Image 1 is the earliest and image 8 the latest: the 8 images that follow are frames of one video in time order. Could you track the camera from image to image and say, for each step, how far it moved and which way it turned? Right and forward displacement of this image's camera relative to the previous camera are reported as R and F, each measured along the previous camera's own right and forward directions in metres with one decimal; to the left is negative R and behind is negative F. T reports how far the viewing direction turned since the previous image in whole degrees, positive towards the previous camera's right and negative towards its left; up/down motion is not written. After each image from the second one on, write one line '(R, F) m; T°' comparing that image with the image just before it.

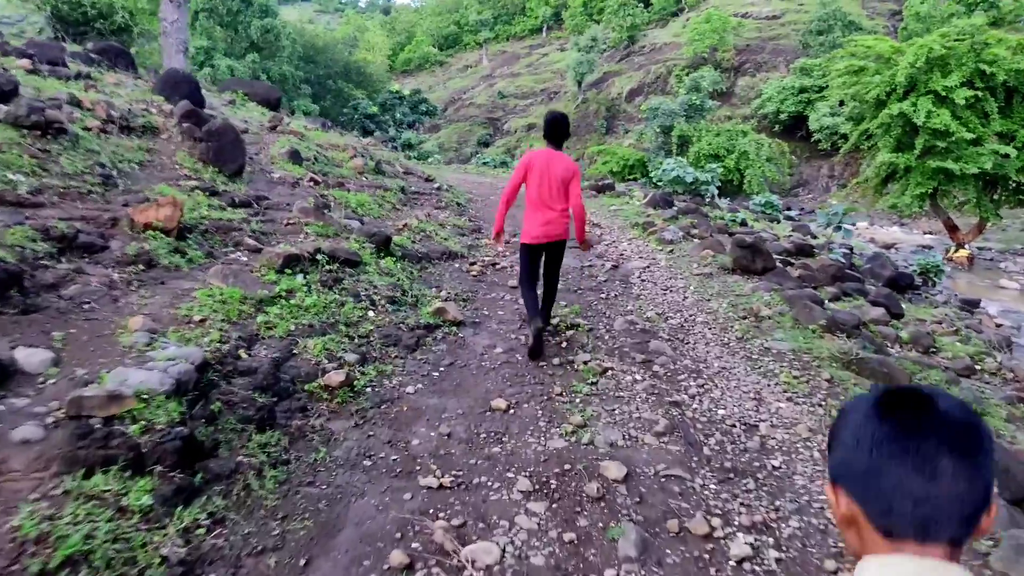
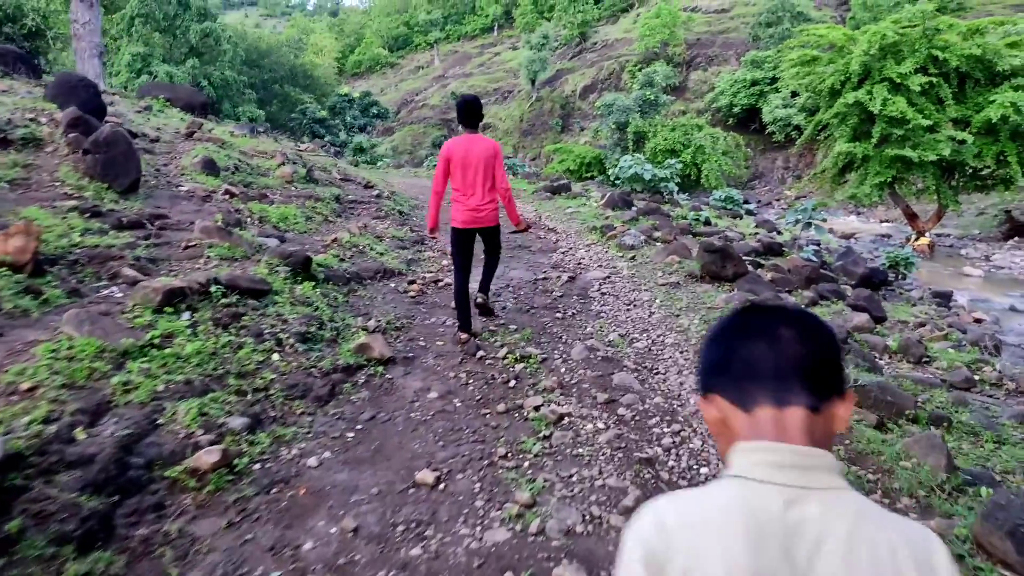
(+0.1, +0.7) m; +3°
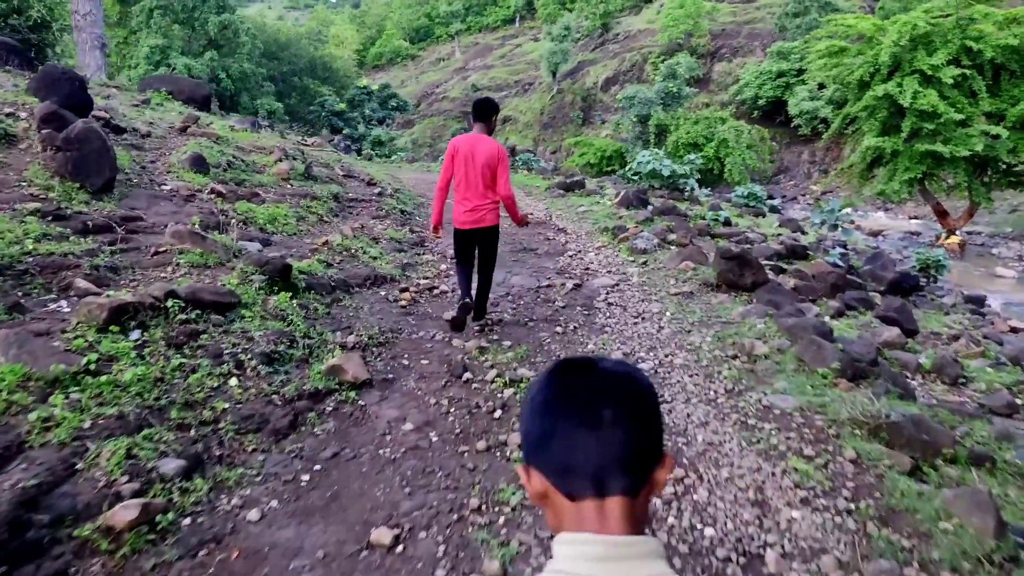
(+0.1, +0.4) m; -2°
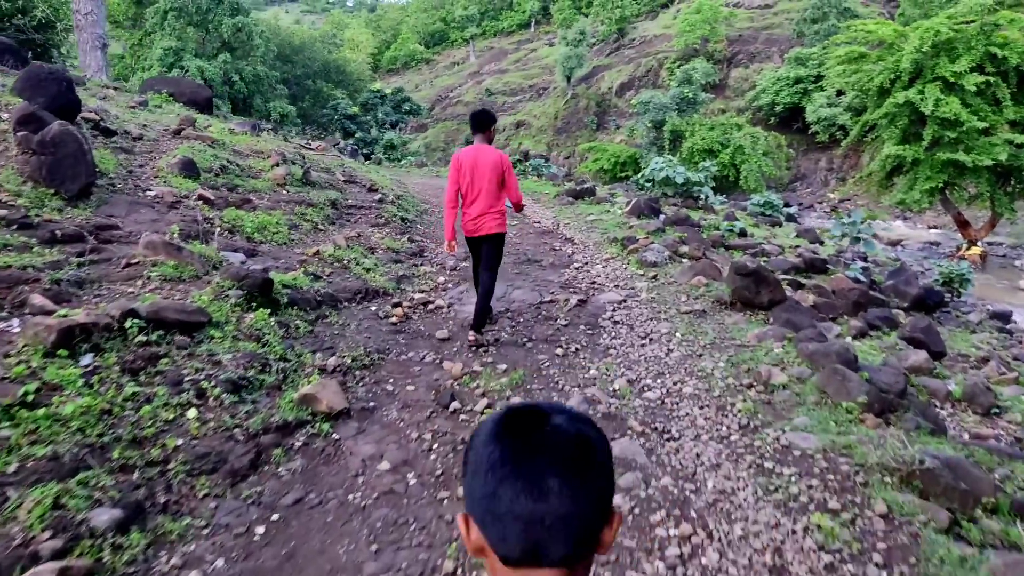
(+0.1, +0.3) m; -1°
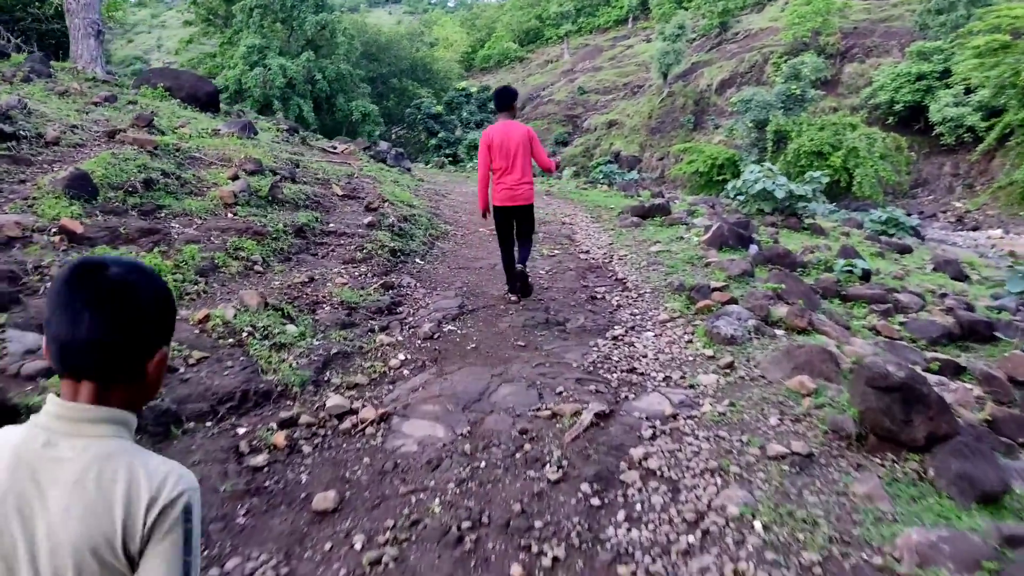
(+0.5, +2.1) m; -7°
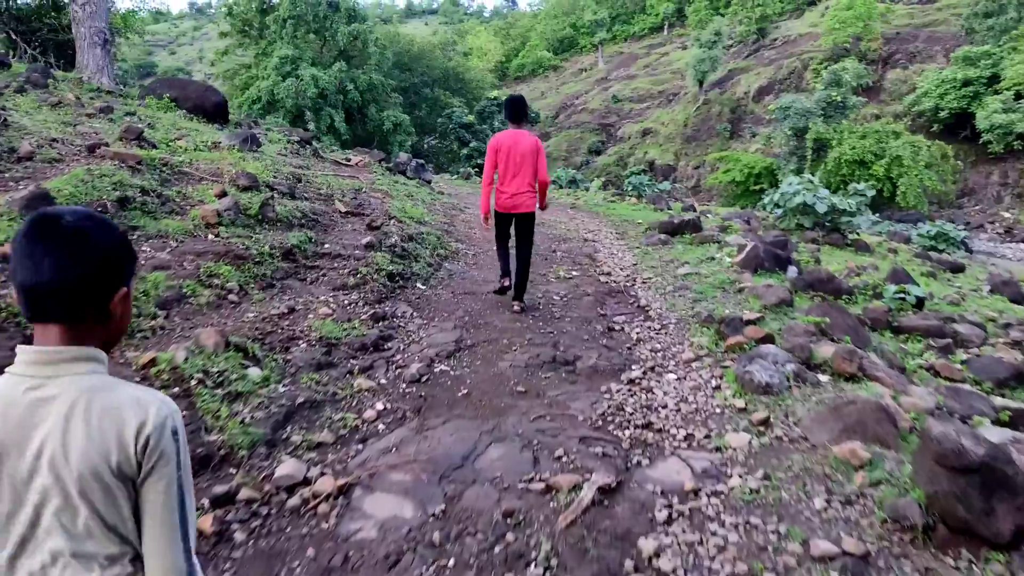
(+0.2, +0.6) m; -3°
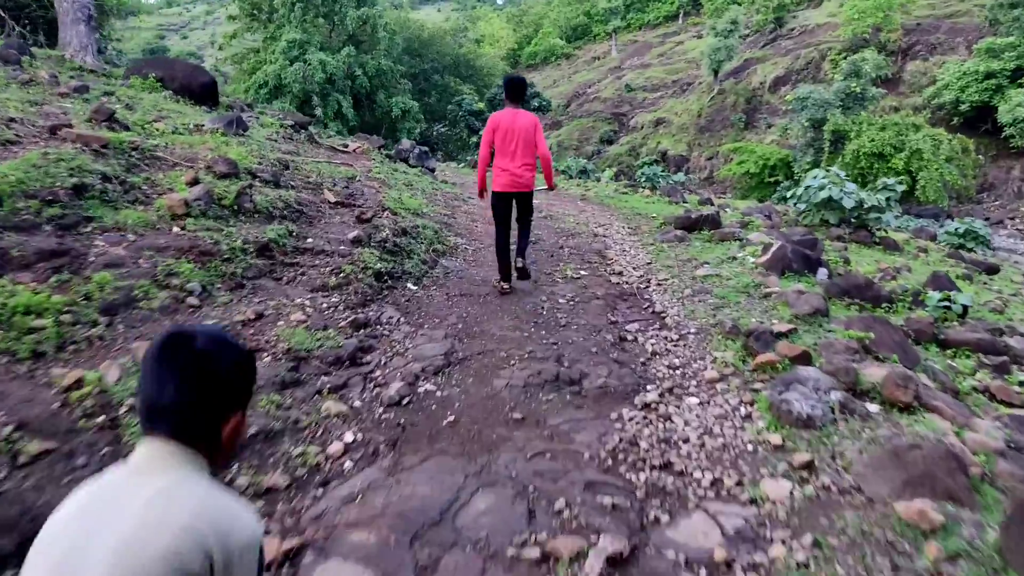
(+0.1, +0.5) m; -1°
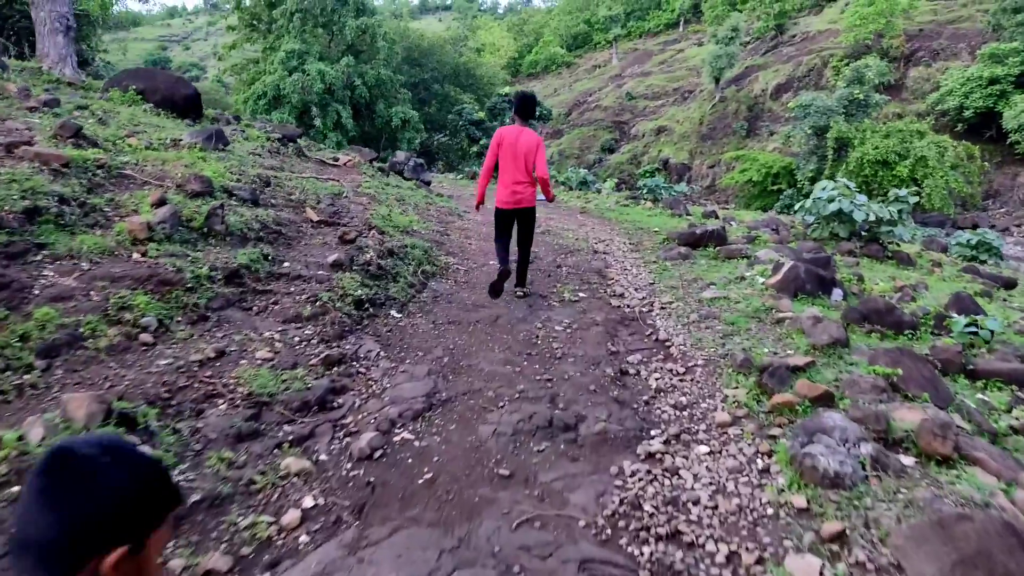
(+0.1, +0.4) m; 0°
